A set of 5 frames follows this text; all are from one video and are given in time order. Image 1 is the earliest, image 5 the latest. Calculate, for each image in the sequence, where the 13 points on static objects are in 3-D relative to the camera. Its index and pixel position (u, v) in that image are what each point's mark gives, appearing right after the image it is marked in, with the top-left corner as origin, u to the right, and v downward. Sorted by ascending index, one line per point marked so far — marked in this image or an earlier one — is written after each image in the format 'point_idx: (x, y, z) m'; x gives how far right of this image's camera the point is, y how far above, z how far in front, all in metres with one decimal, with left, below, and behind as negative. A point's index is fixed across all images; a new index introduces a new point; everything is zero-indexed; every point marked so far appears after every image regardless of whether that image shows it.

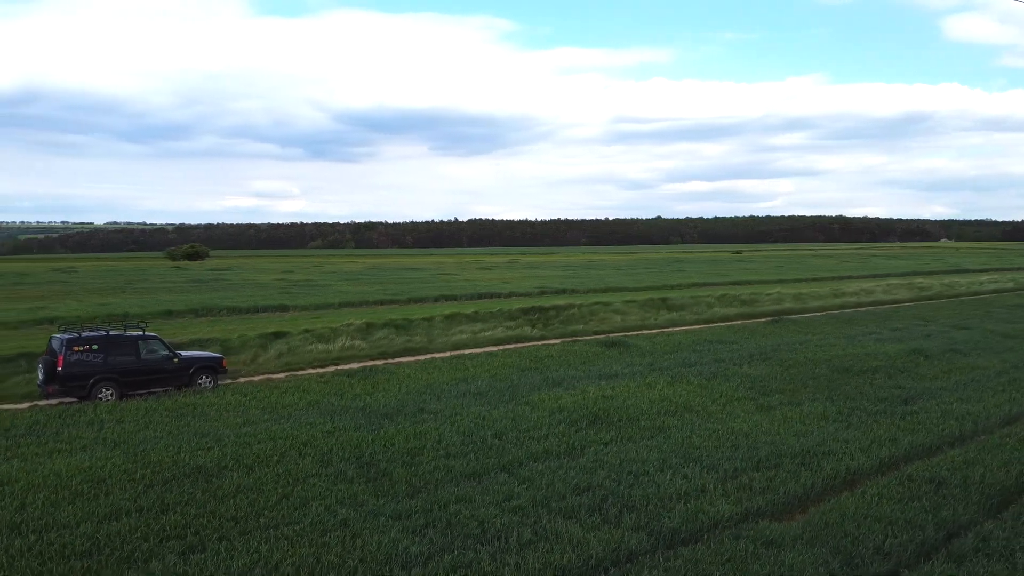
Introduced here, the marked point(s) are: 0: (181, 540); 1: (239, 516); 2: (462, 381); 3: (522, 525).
0: (-3.8, -2.8, +9.5) m
1: (-3.4, -2.8, +10.3) m
2: (-1.1, -2.1, +19.0) m
3: (+0.1, -2.8, +10.0) m
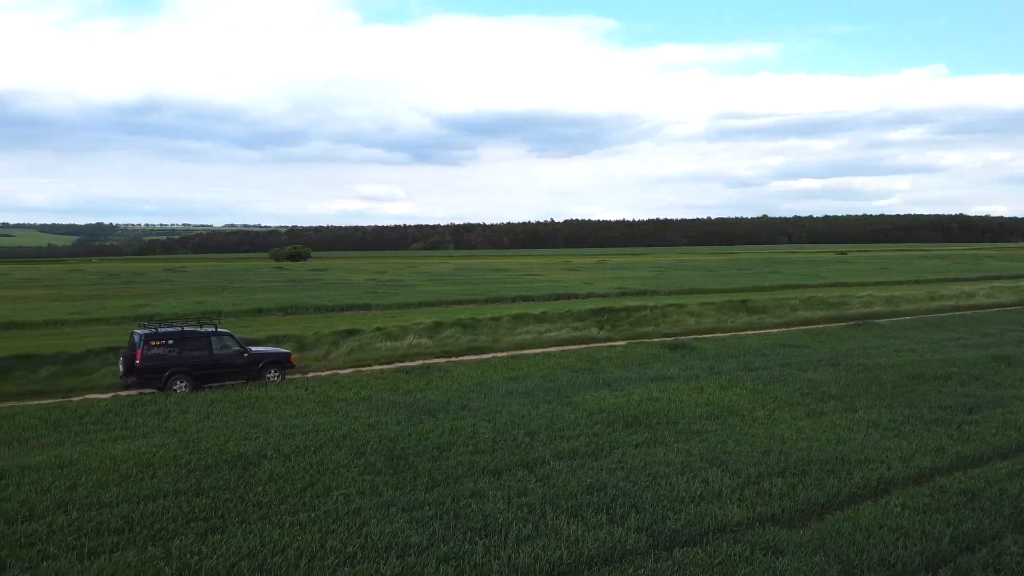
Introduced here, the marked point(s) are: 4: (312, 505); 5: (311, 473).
0: (-3.7, -2.8, +10.2) m
1: (-3.3, -2.8, +11.0) m
2: (0.0, -2.1, +19.3) m
3: (+0.1, -2.8, +10.2) m
4: (-2.6, -2.8, +10.8) m
5: (-2.9, -2.7, +12.2) m
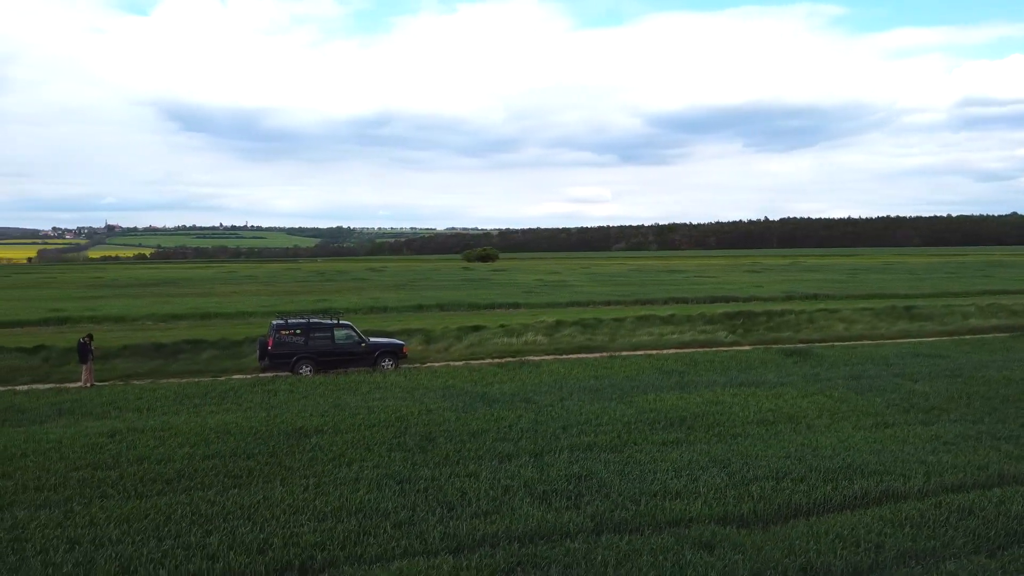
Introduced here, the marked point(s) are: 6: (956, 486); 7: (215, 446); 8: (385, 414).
0: (-4.0, -2.8, +12.2) m
1: (-3.4, -2.7, +12.9) m
2: (+2.0, -2.2, +20.1) m
3: (-0.3, -2.8, +11.3) m
4: (-2.8, -2.8, +12.5) m
5: (-2.7, -2.6, +13.9) m
6: (+6.3, -2.8, +11.9) m
7: (-4.9, -2.6, +13.9) m
8: (-2.5, -2.5, +16.2) m
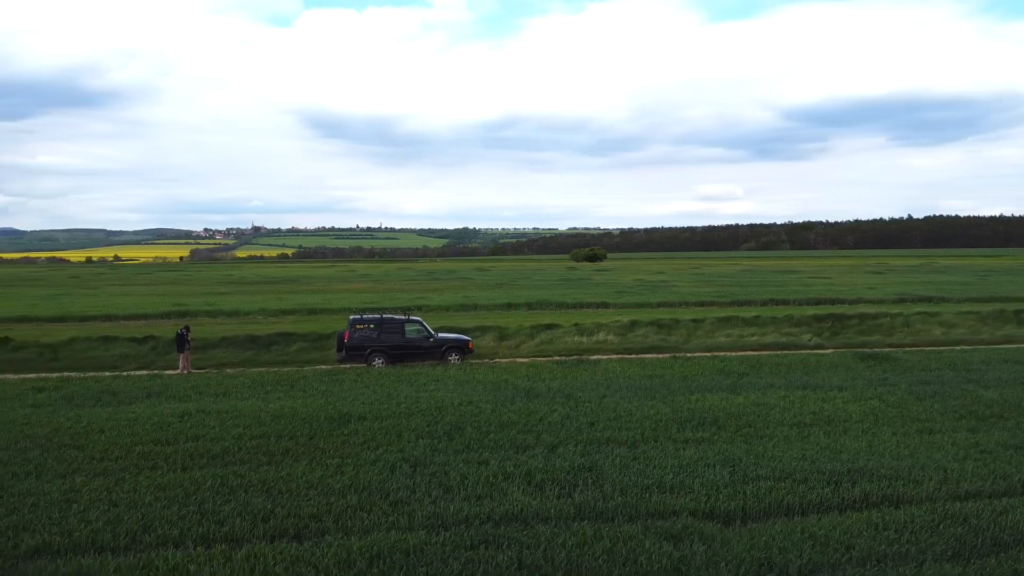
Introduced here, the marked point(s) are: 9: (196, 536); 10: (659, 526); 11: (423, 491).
0: (-3.9, -2.7, +13.5) m
1: (-3.2, -2.7, +14.0) m
2: (+3.3, -2.2, +20.3) m
3: (-0.3, -2.8, +11.9) m
4: (-2.6, -2.7, +13.6) m
5: (-2.3, -2.6, +15.0) m
6: (+6.3, -2.8, +11.6) m
7: (-4.5, -2.6, +15.3) m
8: (-1.7, -2.4, +17.2) m
9: (-3.7, -2.9, +9.9) m
10: (+1.9, -3.0, +10.4) m
11: (-1.2, -2.8, +11.7) m
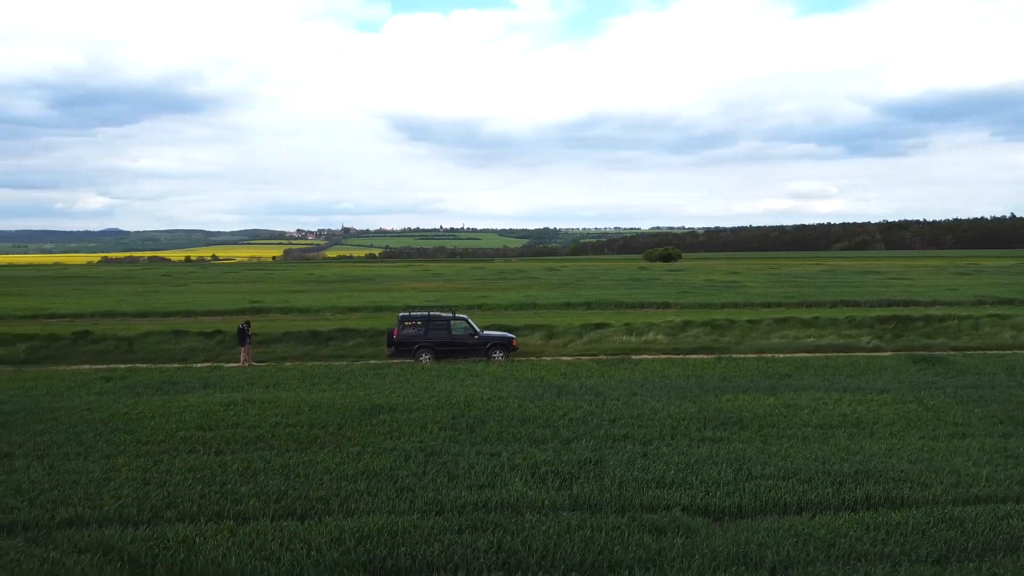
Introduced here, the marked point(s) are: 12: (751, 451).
0: (-3.6, -2.7, +14.3) m
1: (-2.9, -2.6, +14.8) m
2: (+4.2, -2.2, +20.4) m
3: (-0.2, -2.8, +12.4) m
4: (-2.3, -2.7, +14.3) m
5: (-1.9, -2.5, +15.6) m
6: (+6.3, -2.8, +11.4) m
7: (-4.1, -2.5, +16.2) m
8: (-1.1, -2.4, +17.7) m
9: (-3.9, -2.9, +10.8) m
10: (+1.8, -2.9, +10.7) m
11: (-1.2, -2.8, +12.3) m
12: (+4.0, -2.7, +13.7) m
